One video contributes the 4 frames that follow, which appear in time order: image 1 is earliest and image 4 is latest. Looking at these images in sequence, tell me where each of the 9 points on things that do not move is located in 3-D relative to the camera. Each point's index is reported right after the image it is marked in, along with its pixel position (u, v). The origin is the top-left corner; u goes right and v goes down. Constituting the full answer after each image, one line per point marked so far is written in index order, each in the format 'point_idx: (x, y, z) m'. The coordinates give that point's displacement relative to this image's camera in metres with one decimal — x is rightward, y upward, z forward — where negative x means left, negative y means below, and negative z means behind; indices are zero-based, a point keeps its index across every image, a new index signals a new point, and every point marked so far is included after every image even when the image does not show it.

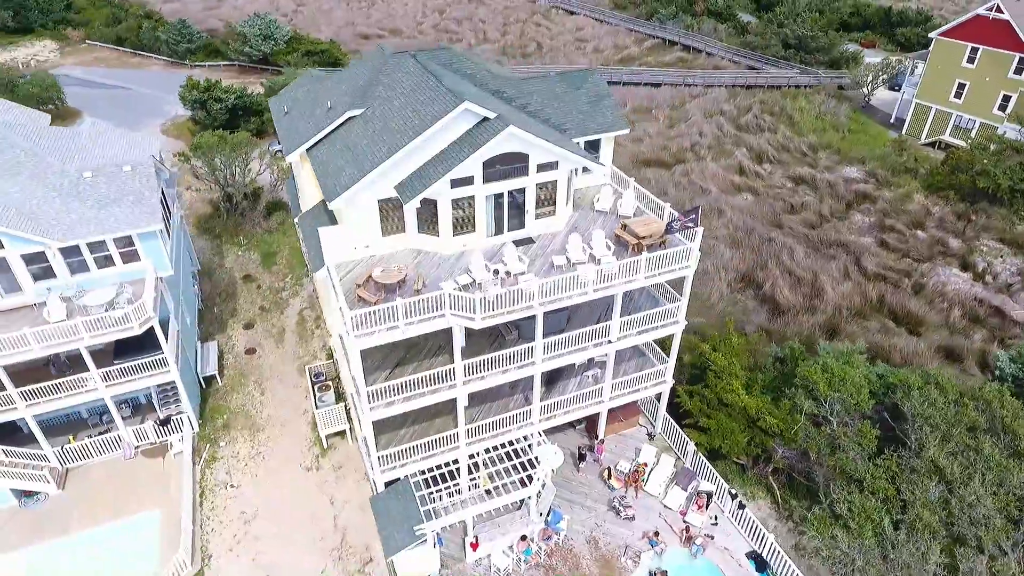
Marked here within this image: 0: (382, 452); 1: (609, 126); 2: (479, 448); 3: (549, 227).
0: (-3.5, -4.4, +16.6) m
1: (+3.0, +5.0, +18.8) m
2: (-1.0, -4.6, +17.6) m
3: (+1.0, +1.7, +17.6) m
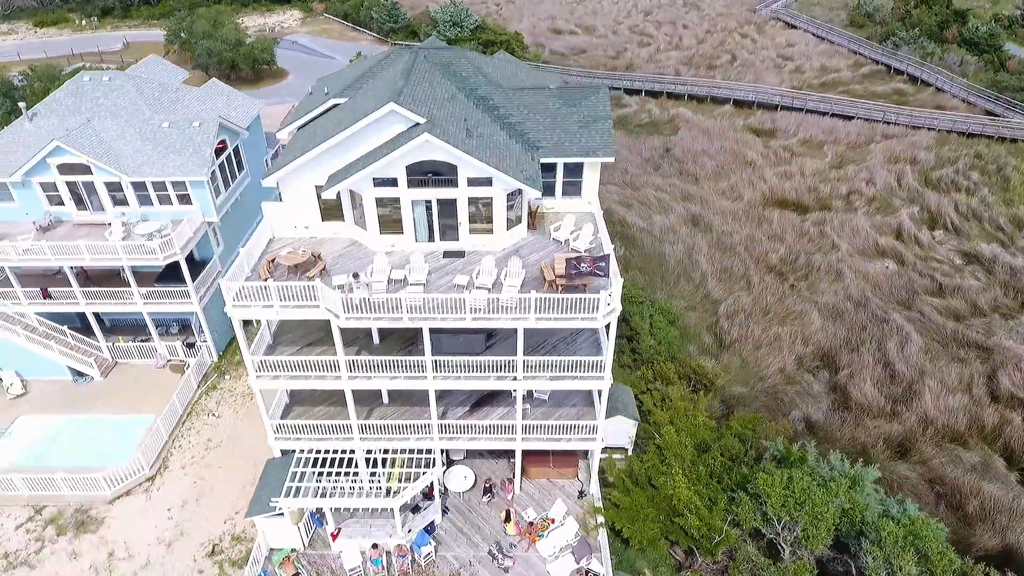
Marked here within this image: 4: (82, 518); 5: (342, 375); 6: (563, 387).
0: (-6.6, -3.8, +17.5) m
1: (+2.2, +3.8, +17.2) m
2: (-4.0, -4.5, +17.7) m
3: (-0.8, +1.2, +16.8) m
4: (-13.7, -7.3, +19.6) m
5: (-4.5, -2.3, +16.3) m
6: (+1.3, -2.6, +16.3) m
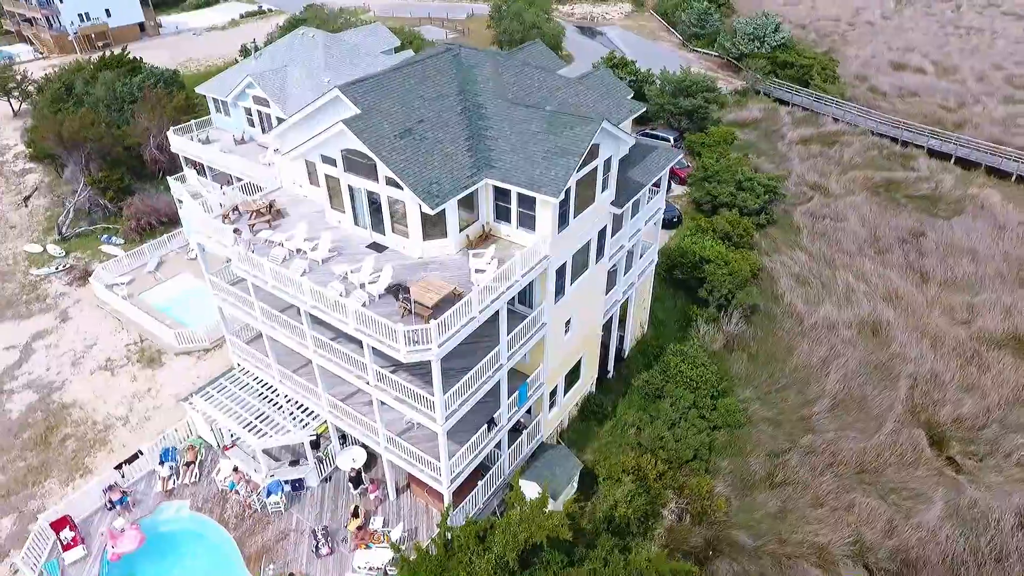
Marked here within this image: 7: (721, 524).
0: (-9.0, -1.7, +20.3) m
1: (+0.5, +2.6, +15.3) m
2: (-7.1, -3.3, +19.3) m
3: (-3.0, +1.1, +16.6) m
4: (-15.0, -2.9, +25.9) m
5: (-7.4, -0.9, +18.2) m
6: (-2.7, -3.2, +15.5) m
7: (+6.7, -7.5, +19.6) m
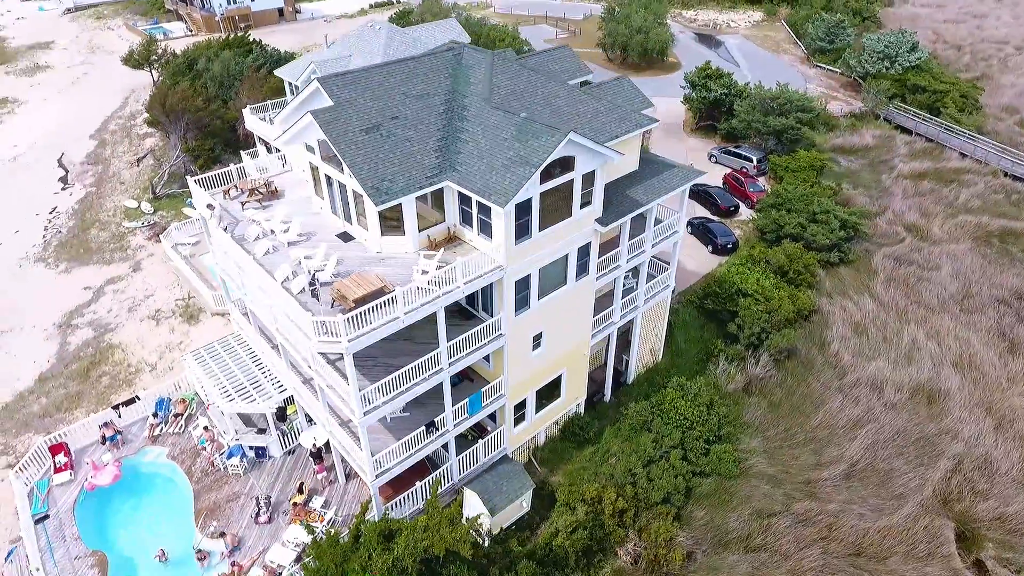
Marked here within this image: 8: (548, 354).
0: (-9.6, -0.7, +21.7) m
1: (-0.7, +2.3, +14.9) m
2: (-8.1, -2.5, +20.4) m
3: (-4.1, +1.3, +16.8) m
4: (-14.5, -1.1, +28.3) m
5: (-8.3, -0.1, +19.3) m
6: (-4.6, -2.9, +15.8) m
7: (+4.9, -8.5, +18.1) m
8: (+1.1, -2.1, +19.4) m
